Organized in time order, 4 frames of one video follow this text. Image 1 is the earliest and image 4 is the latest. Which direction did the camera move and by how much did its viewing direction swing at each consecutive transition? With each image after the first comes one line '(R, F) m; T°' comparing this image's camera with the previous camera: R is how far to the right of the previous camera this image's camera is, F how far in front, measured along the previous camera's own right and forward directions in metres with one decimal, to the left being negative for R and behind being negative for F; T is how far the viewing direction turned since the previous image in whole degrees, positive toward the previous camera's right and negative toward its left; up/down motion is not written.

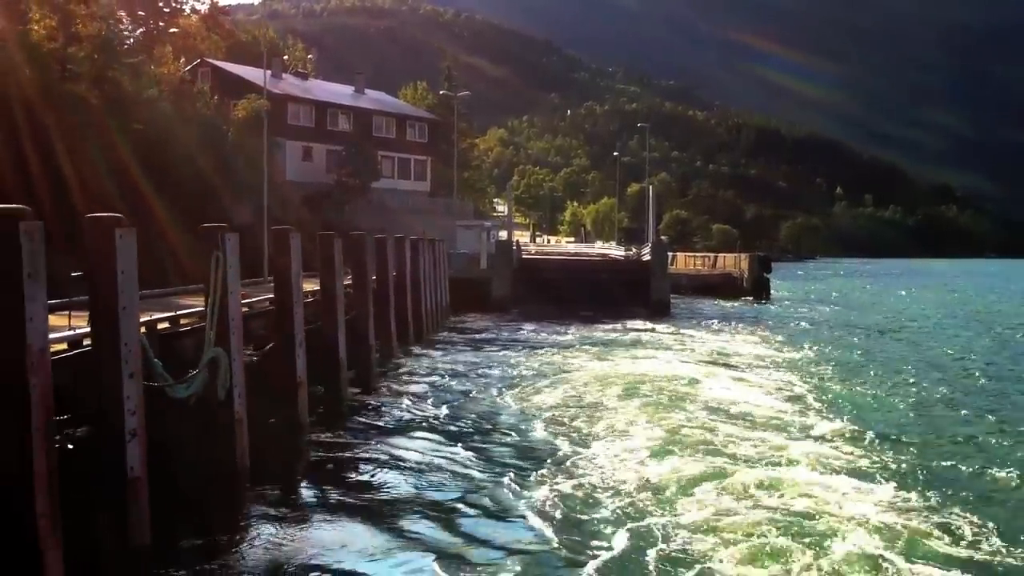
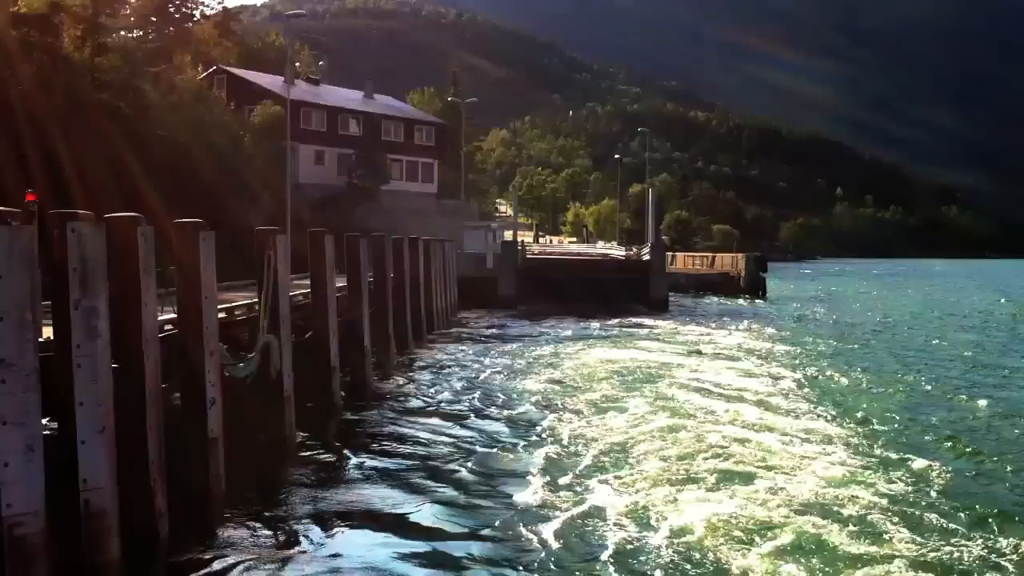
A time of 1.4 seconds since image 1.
(-0.1, -1.6) m; 0°
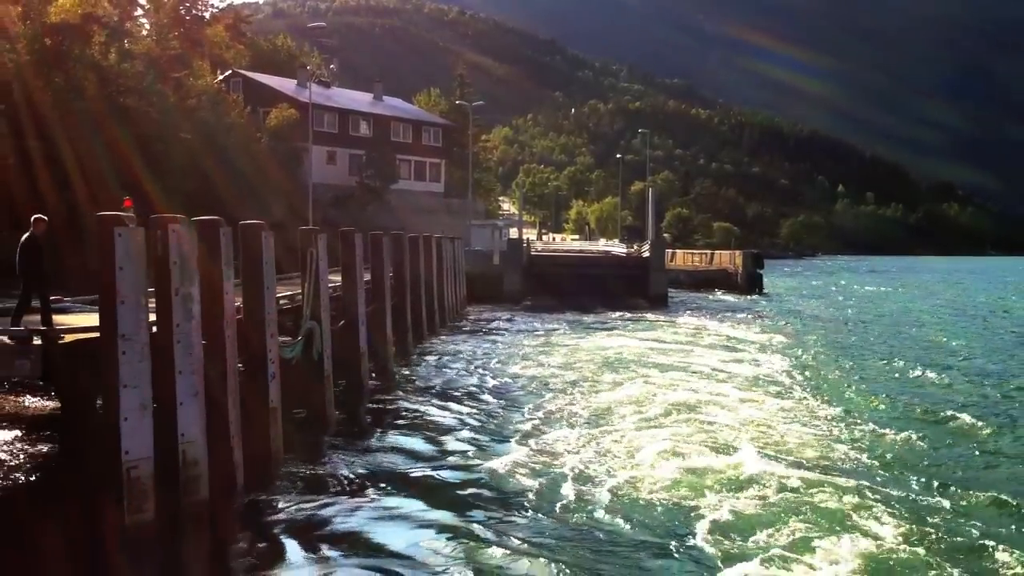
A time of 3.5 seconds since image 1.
(-0.1, -1.7) m; 0°
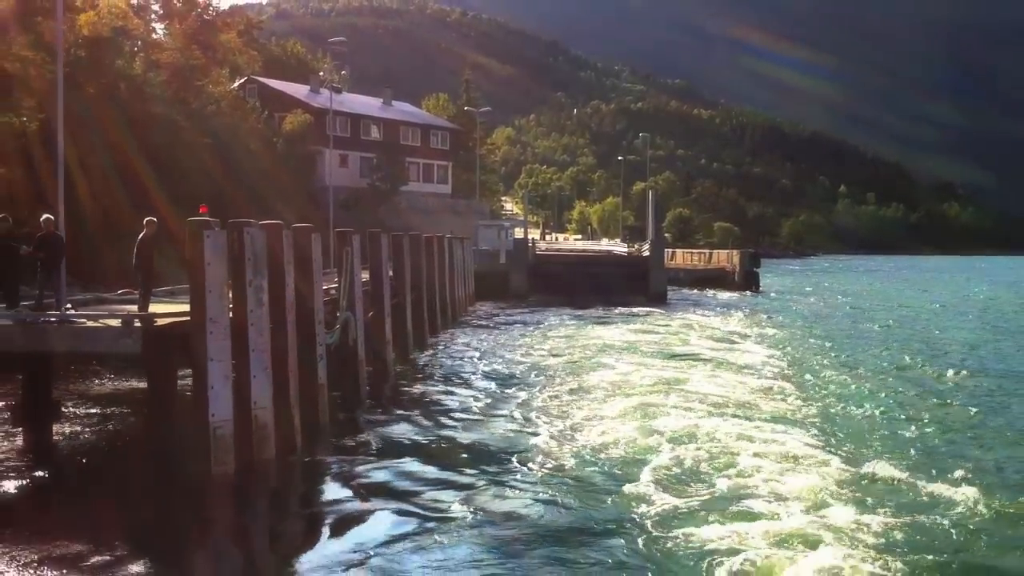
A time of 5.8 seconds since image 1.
(-0.2, -1.9) m; 0°
